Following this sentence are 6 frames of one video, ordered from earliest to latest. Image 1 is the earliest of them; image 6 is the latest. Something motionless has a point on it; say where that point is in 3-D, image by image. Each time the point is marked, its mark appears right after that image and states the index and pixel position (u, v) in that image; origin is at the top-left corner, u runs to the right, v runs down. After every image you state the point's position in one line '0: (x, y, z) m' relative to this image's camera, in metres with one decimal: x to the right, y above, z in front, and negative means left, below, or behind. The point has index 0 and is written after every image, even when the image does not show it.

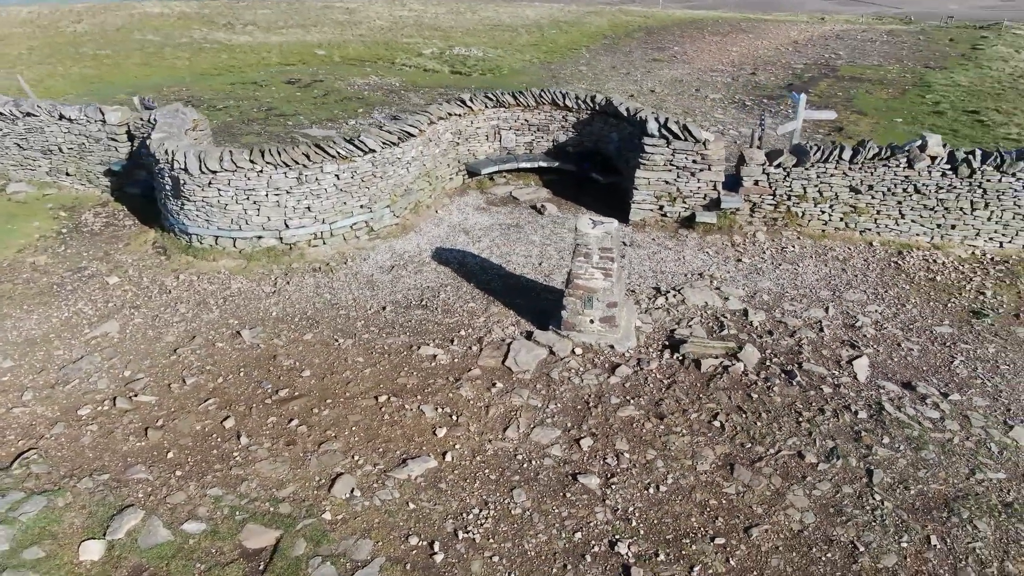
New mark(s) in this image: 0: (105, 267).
0: (-4.8, +0.2, +9.3) m
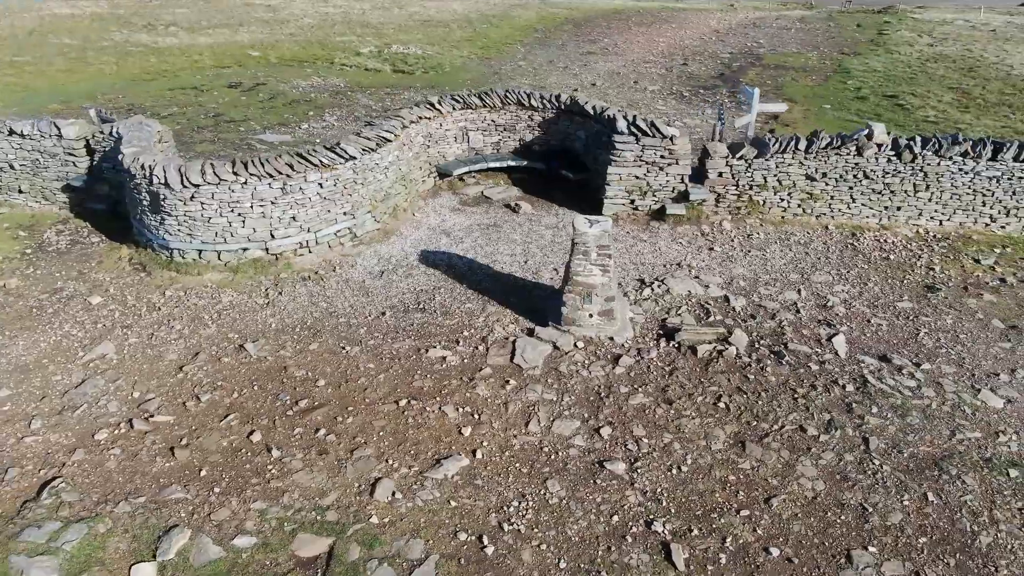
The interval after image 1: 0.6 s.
0: (-5.0, 0.0, +9.1) m
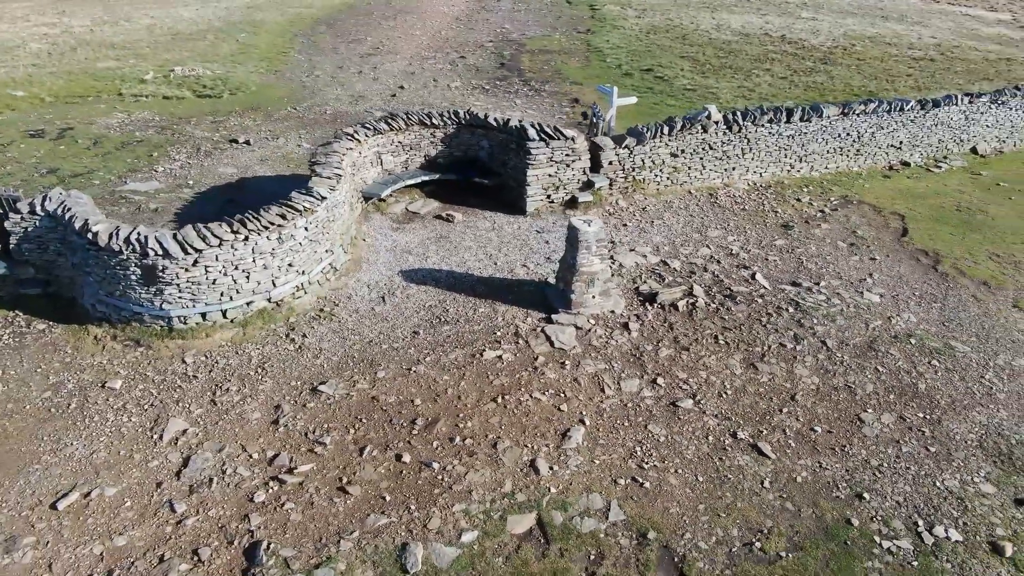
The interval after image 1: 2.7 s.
0: (-4.8, -1.0, +8.8) m
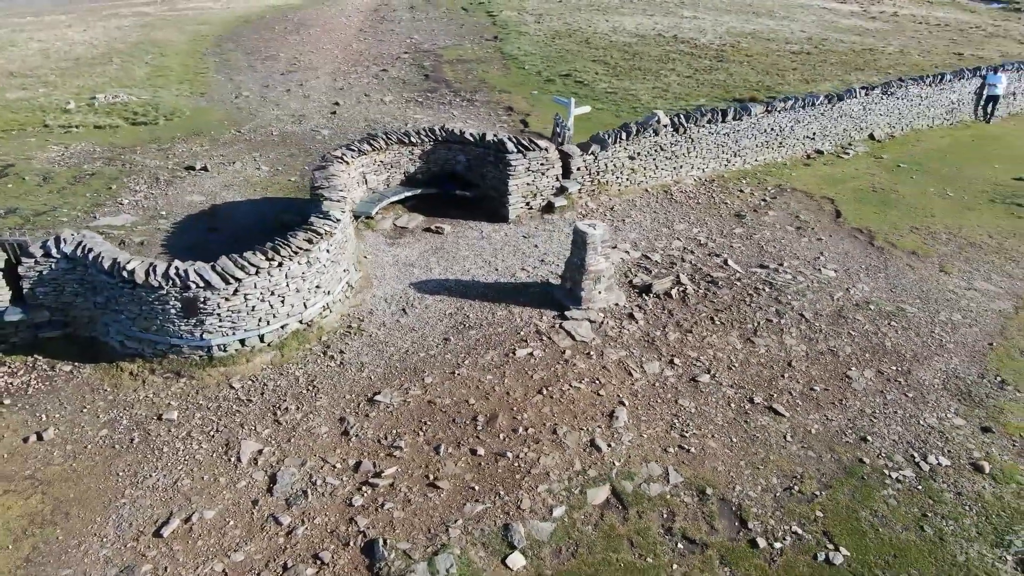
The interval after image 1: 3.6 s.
0: (-4.3, -1.4, +9.0) m
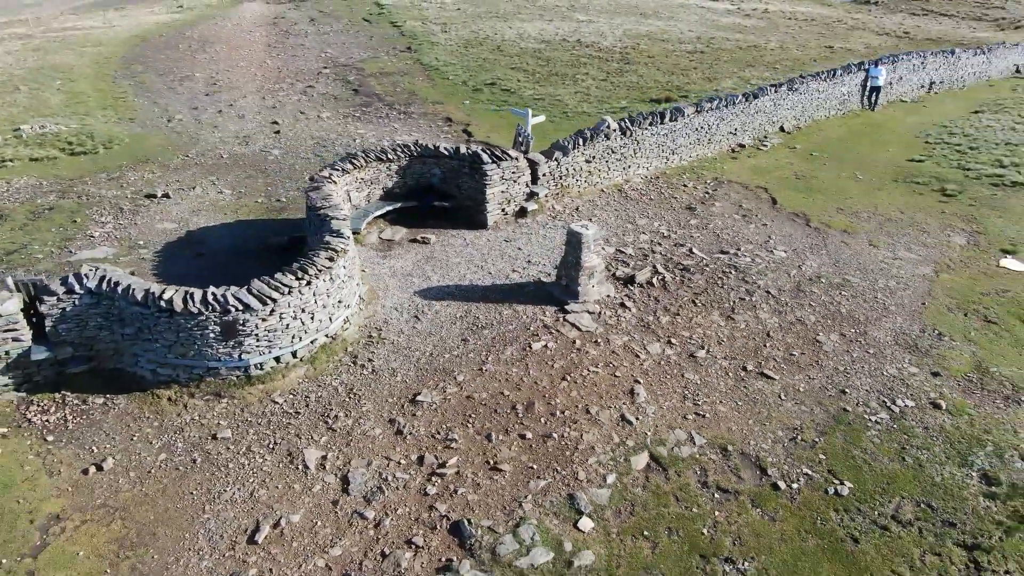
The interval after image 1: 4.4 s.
0: (-3.9, -1.7, +9.4) m
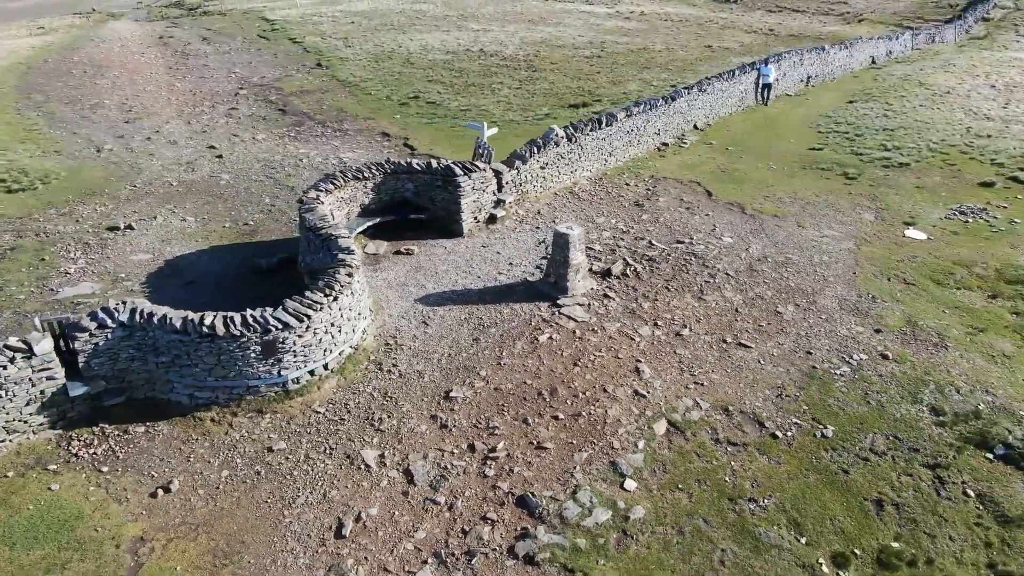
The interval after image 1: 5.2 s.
0: (-3.4, -2.0, +9.9) m
